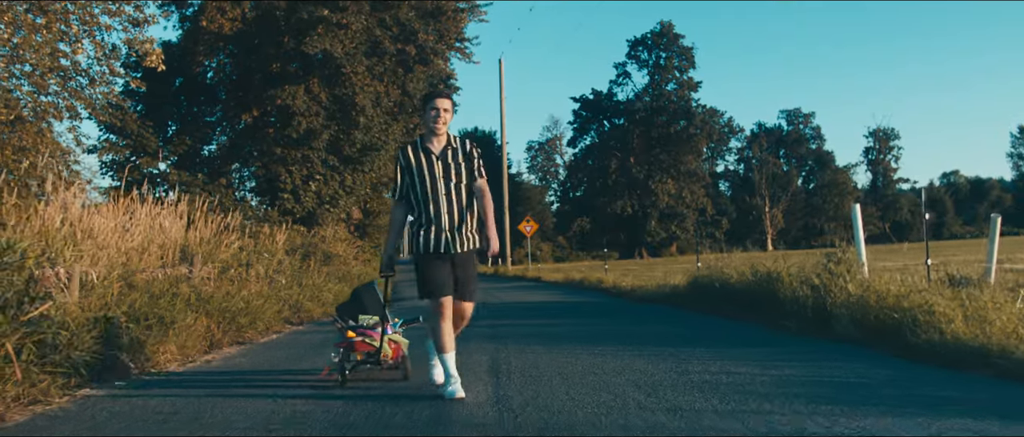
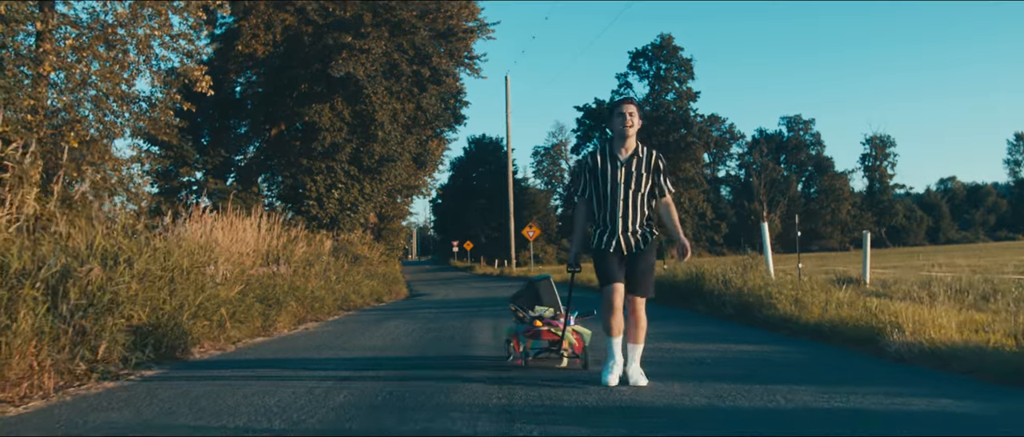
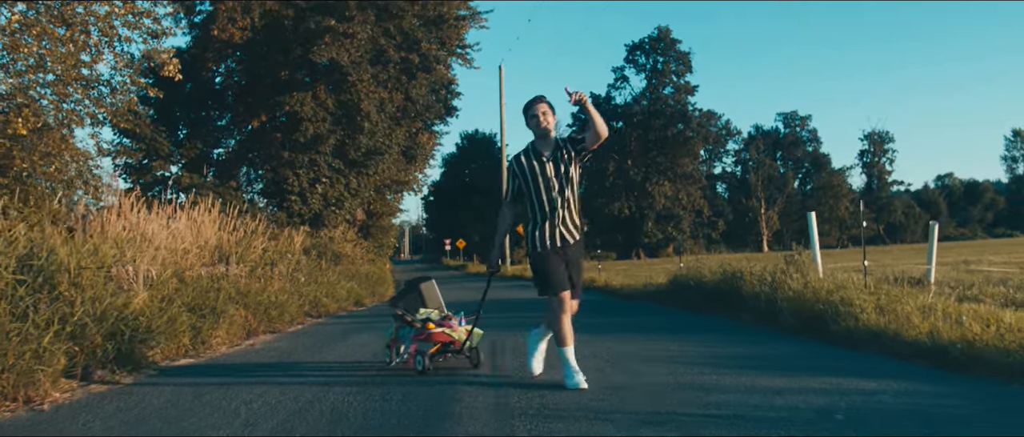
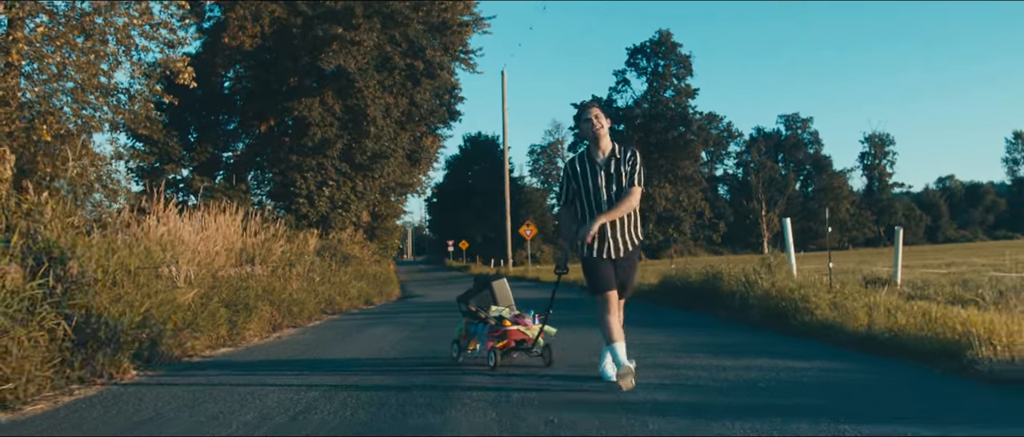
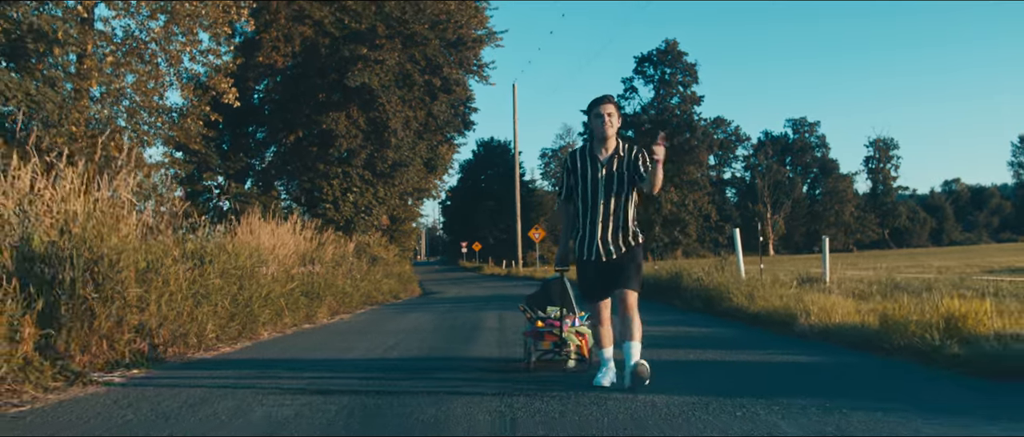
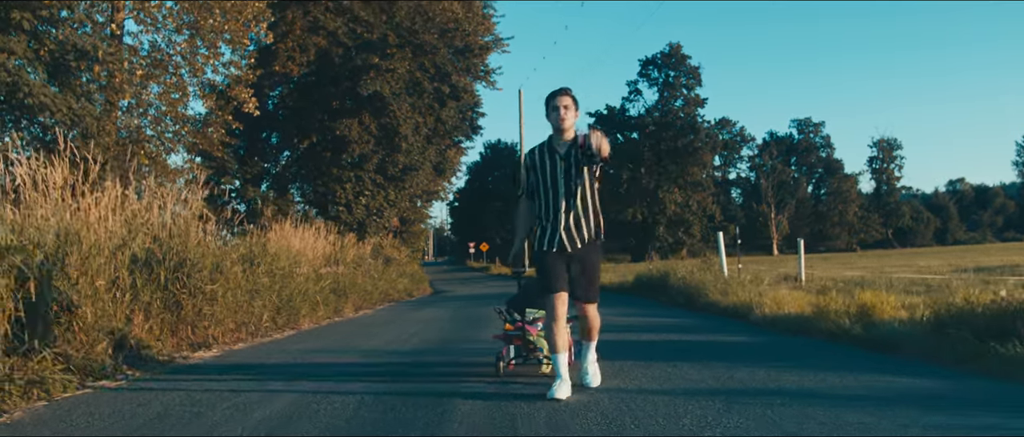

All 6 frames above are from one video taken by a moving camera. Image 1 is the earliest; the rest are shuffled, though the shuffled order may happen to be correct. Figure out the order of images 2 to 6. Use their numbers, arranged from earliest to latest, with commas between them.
3, 4, 2, 5, 6
